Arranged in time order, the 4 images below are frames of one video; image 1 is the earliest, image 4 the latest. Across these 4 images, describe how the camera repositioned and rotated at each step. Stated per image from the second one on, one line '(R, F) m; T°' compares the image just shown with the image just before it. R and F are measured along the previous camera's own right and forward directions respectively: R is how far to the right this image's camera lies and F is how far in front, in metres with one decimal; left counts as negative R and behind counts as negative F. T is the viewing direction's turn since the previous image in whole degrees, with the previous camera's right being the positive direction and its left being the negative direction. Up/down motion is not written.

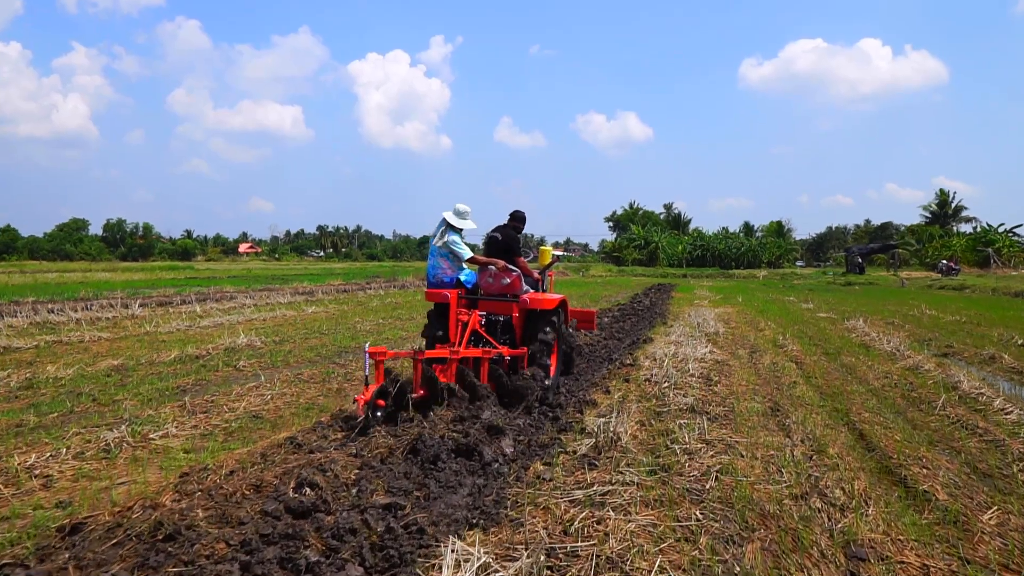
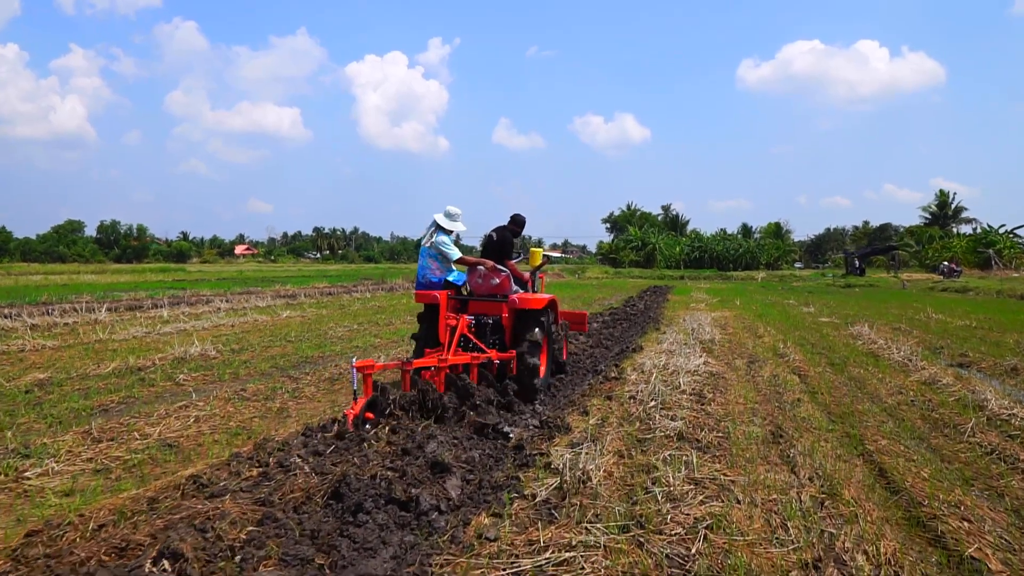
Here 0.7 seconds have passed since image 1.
(+0.3, +0.8) m; 0°
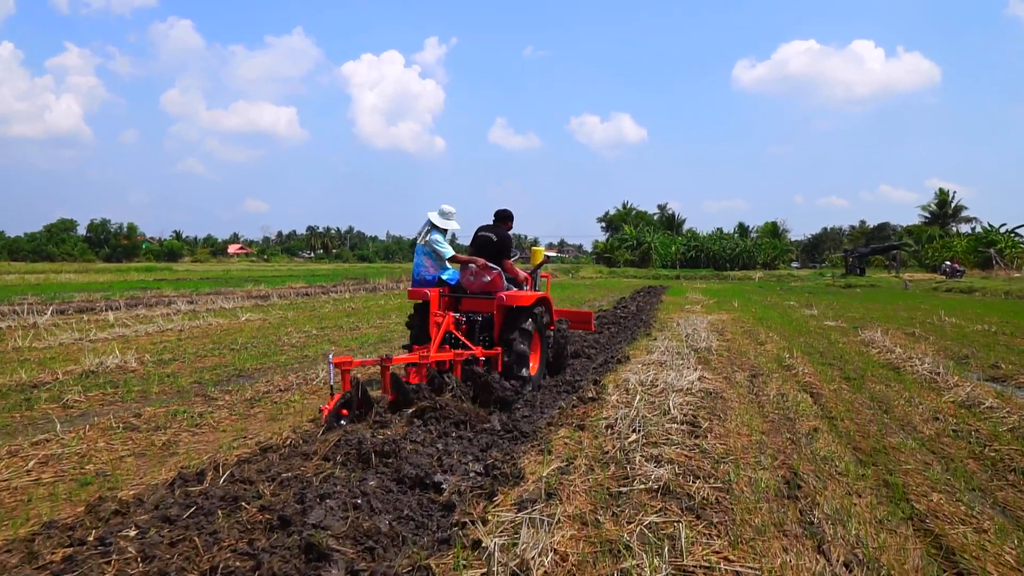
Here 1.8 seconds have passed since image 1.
(+0.3, +1.2) m; 0°
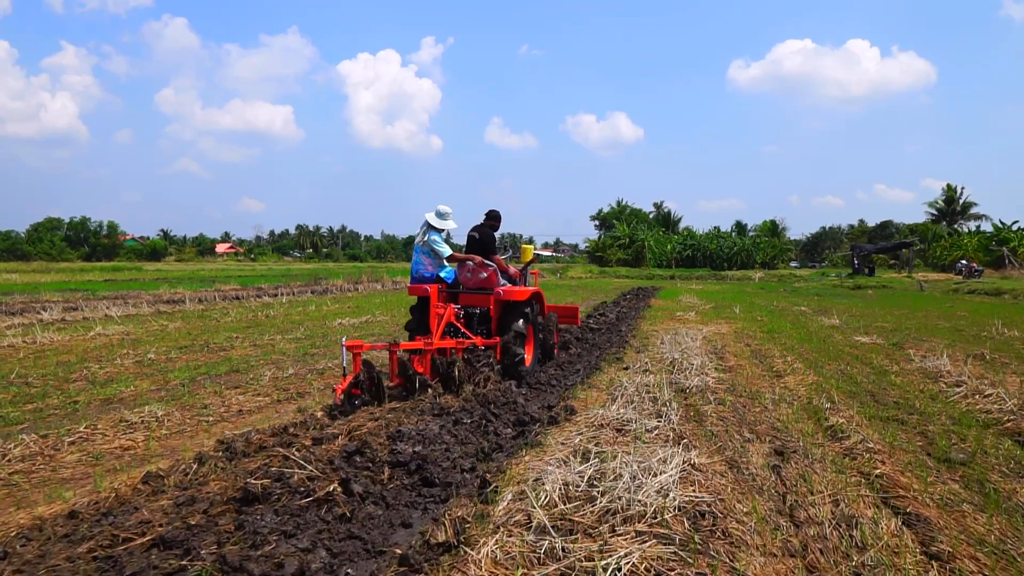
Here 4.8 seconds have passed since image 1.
(+0.9, +3.4) m; 0°
